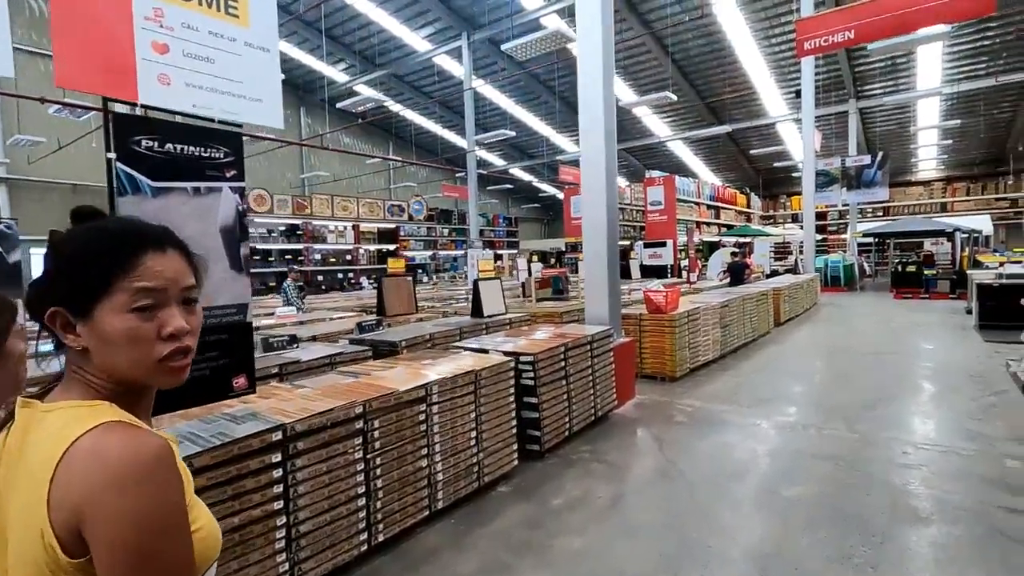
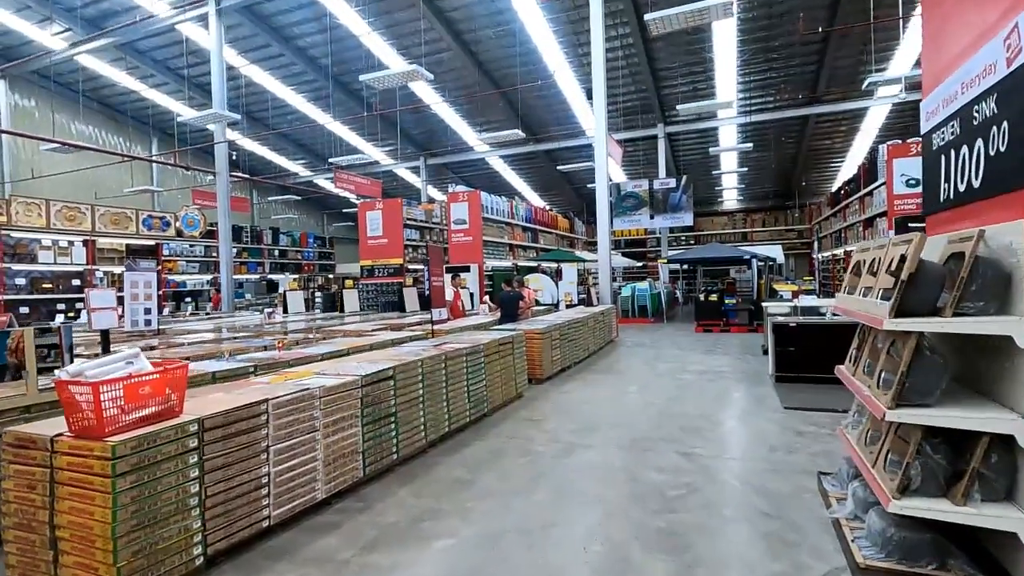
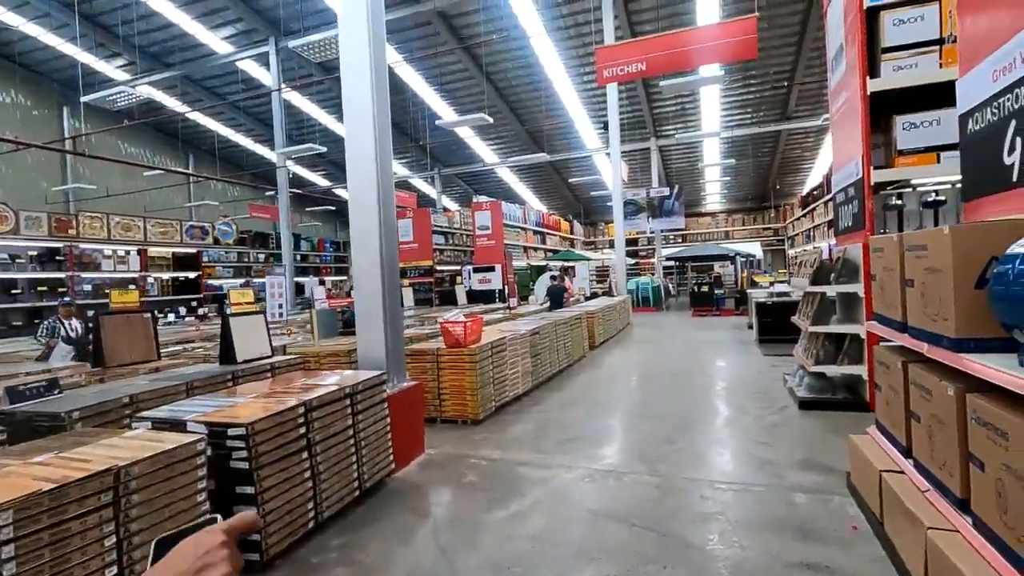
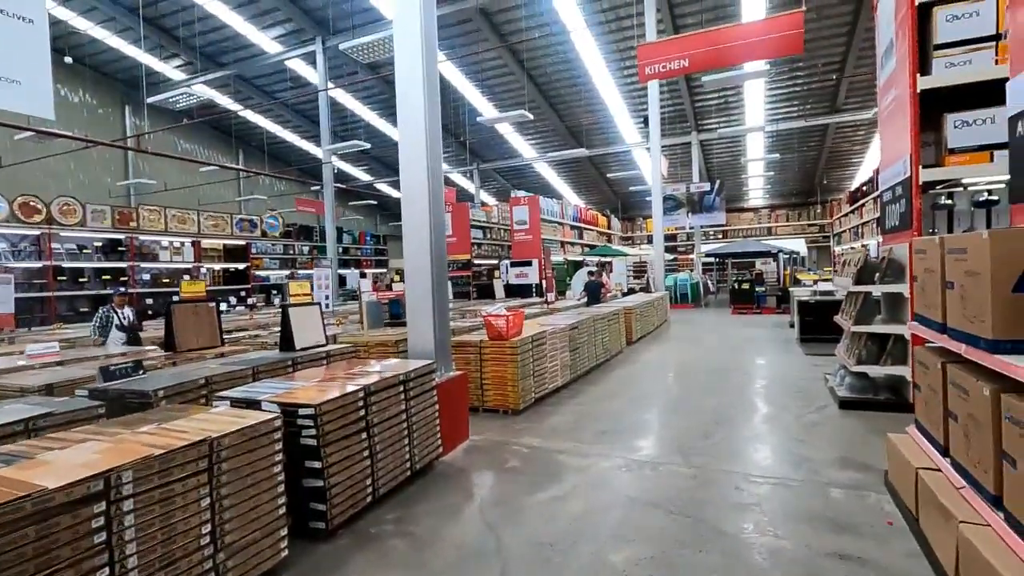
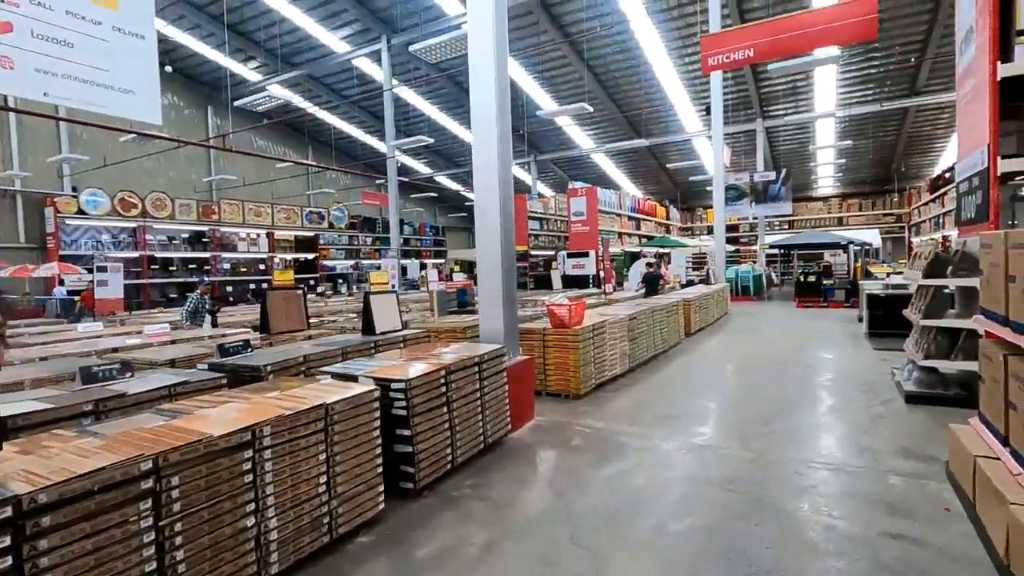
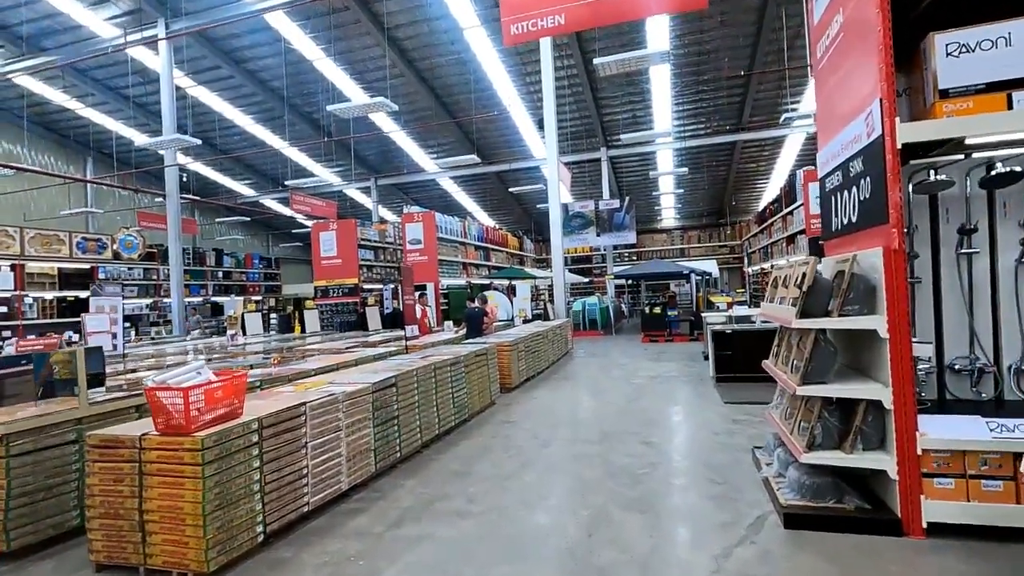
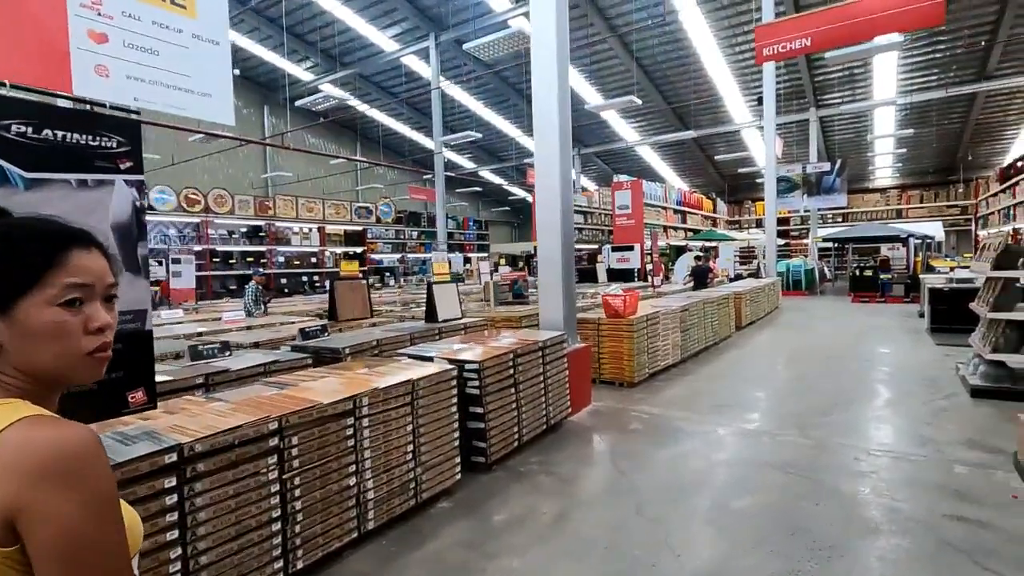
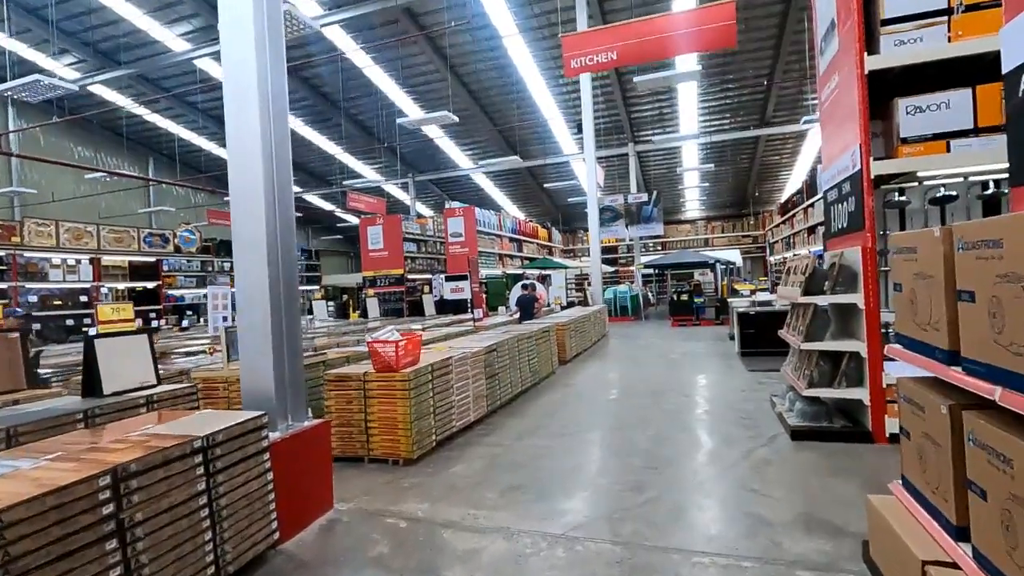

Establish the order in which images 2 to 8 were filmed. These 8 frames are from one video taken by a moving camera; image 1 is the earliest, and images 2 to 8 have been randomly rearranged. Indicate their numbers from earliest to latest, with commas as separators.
7, 5, 4, 3, 8, 6, 2
